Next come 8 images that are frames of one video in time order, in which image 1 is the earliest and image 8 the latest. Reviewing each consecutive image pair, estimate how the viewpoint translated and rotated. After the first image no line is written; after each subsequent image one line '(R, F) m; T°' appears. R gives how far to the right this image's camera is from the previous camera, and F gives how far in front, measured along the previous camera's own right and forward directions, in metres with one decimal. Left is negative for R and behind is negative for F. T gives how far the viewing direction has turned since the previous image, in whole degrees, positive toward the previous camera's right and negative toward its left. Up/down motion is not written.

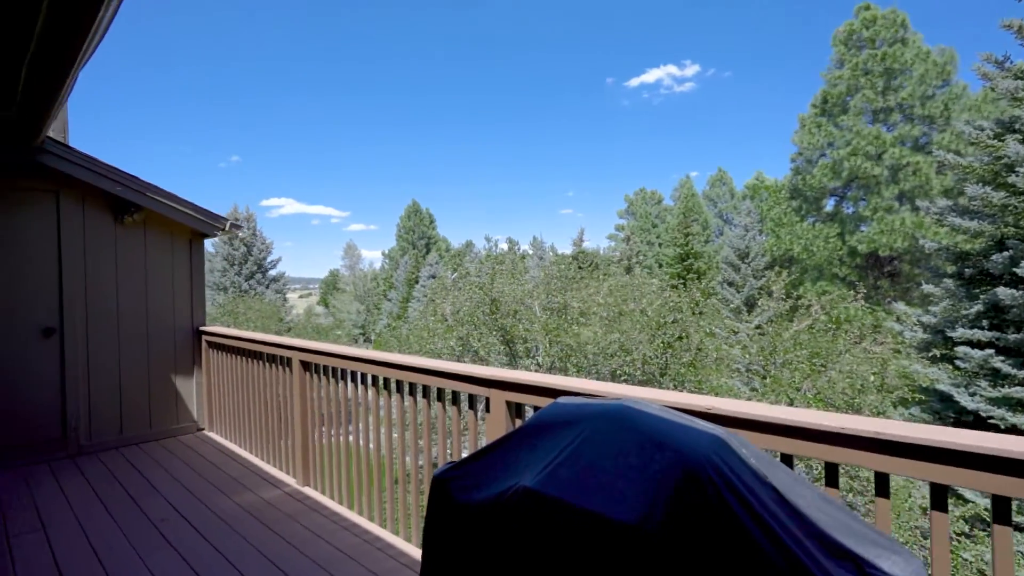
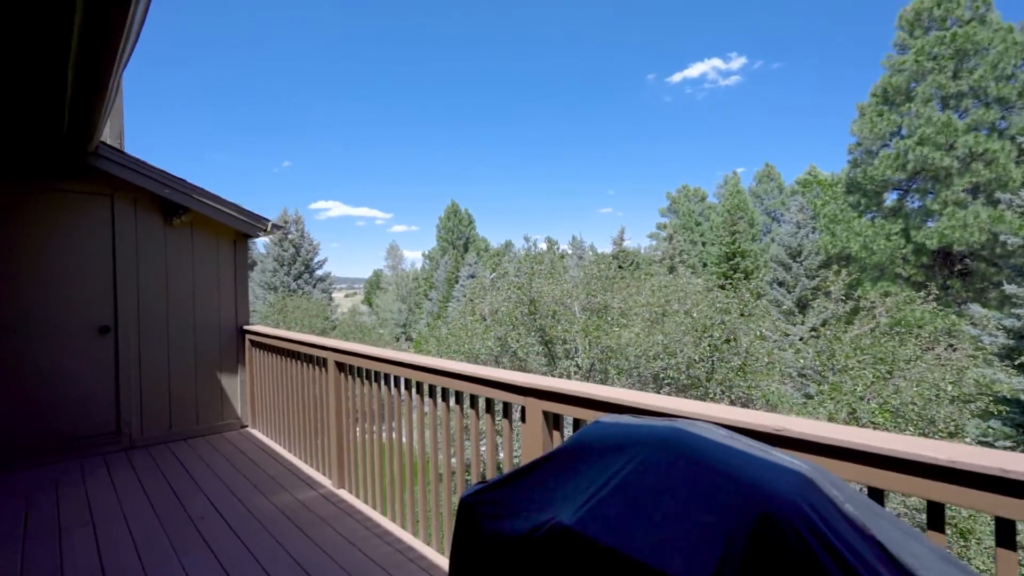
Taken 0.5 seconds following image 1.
(0.0, +0.1) m; -5°
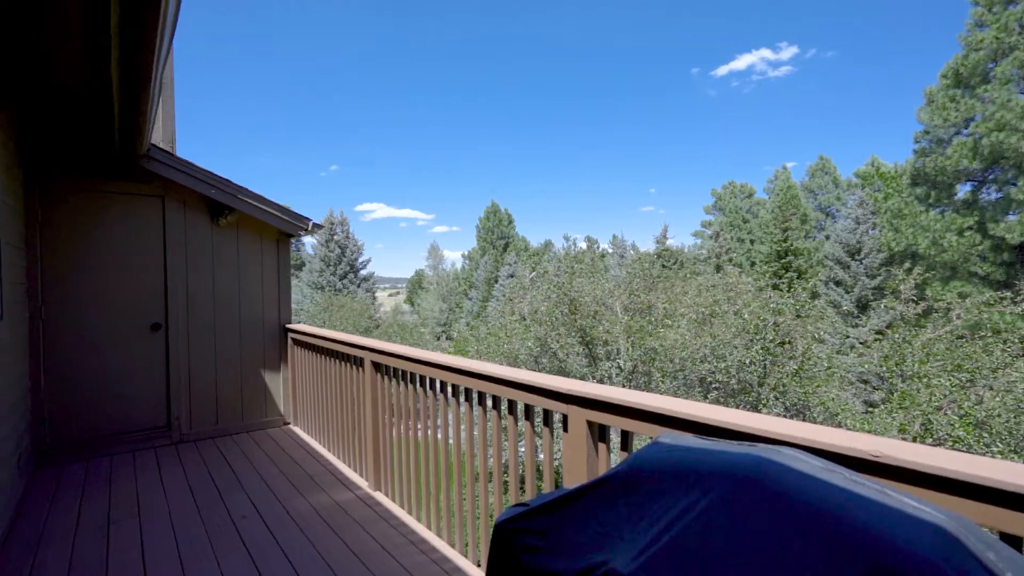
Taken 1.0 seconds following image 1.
(0.0, +0.1) m; -5°
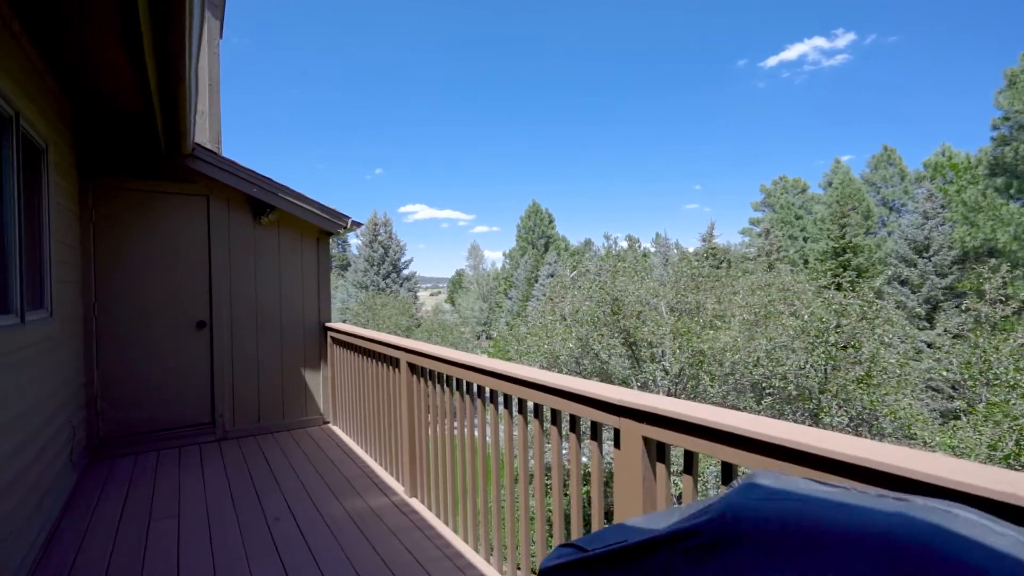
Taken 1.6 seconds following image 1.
(0.0, +0.2) m; -5°
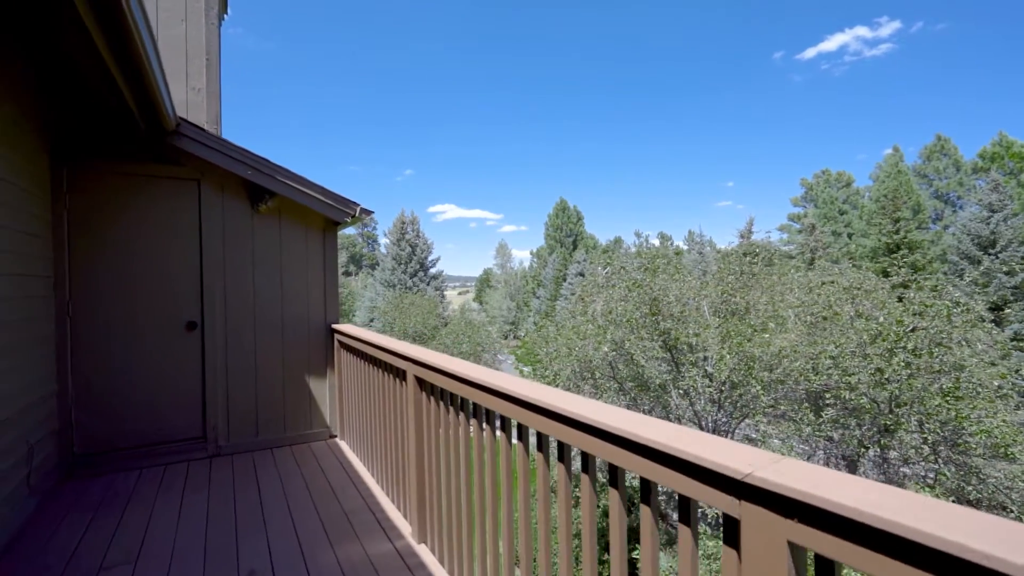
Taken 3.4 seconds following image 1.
(0.0, +0.7) m; -3°
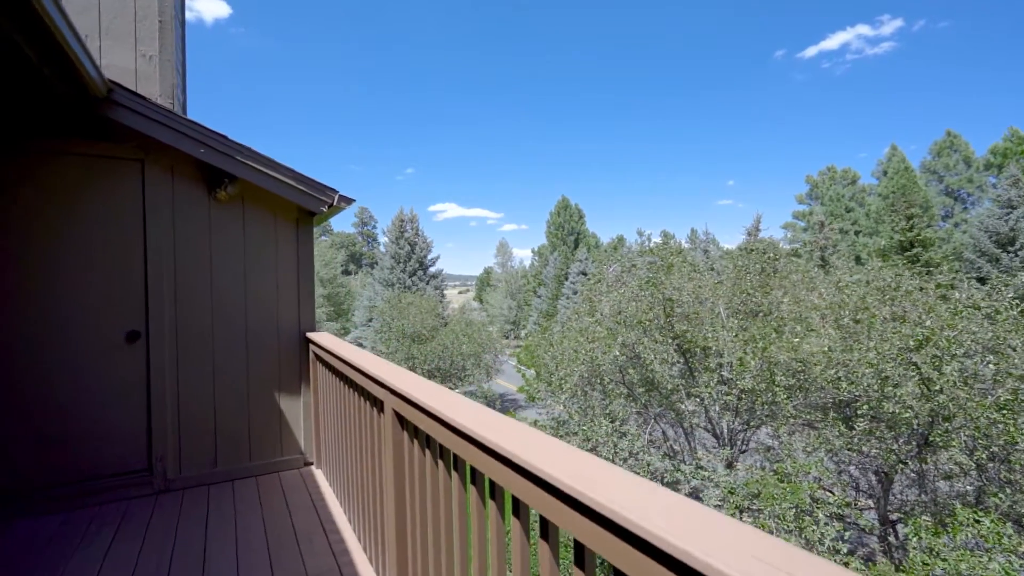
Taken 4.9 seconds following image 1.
(0.0, +0.6) m; 0°
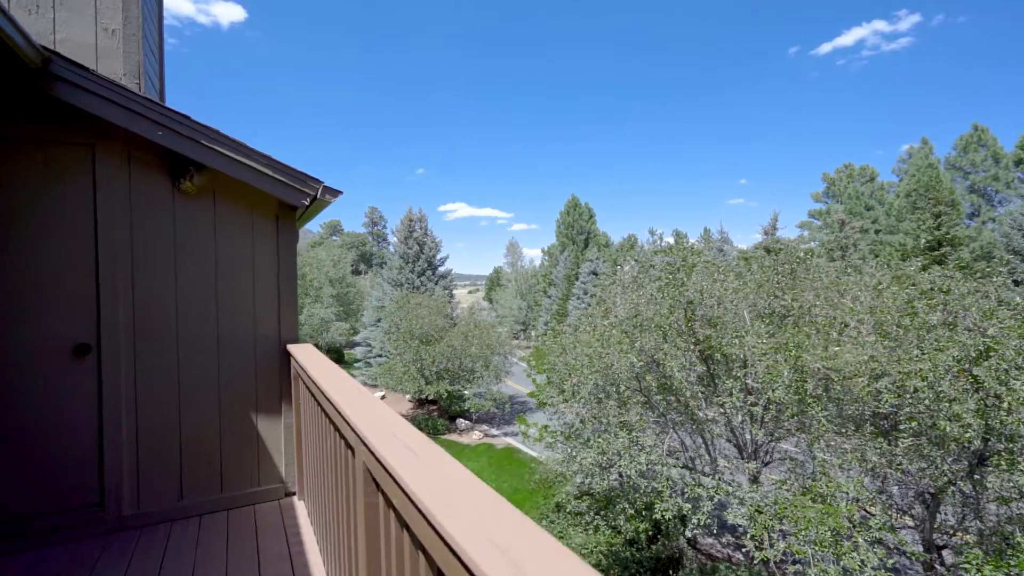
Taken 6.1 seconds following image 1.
(0.0, +0.5) m; -1°
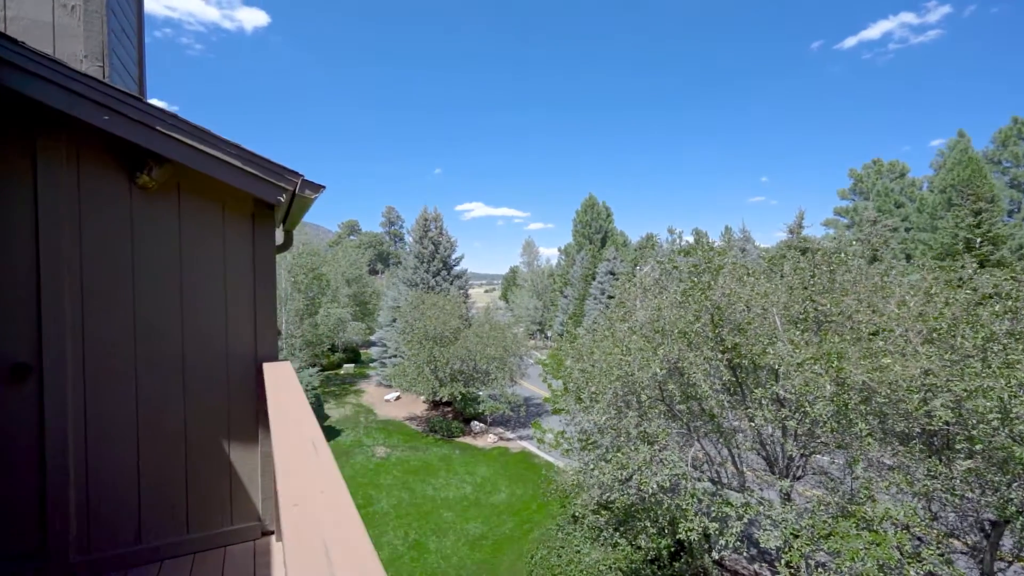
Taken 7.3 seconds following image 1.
(0.0, +0.5) m; -2°
